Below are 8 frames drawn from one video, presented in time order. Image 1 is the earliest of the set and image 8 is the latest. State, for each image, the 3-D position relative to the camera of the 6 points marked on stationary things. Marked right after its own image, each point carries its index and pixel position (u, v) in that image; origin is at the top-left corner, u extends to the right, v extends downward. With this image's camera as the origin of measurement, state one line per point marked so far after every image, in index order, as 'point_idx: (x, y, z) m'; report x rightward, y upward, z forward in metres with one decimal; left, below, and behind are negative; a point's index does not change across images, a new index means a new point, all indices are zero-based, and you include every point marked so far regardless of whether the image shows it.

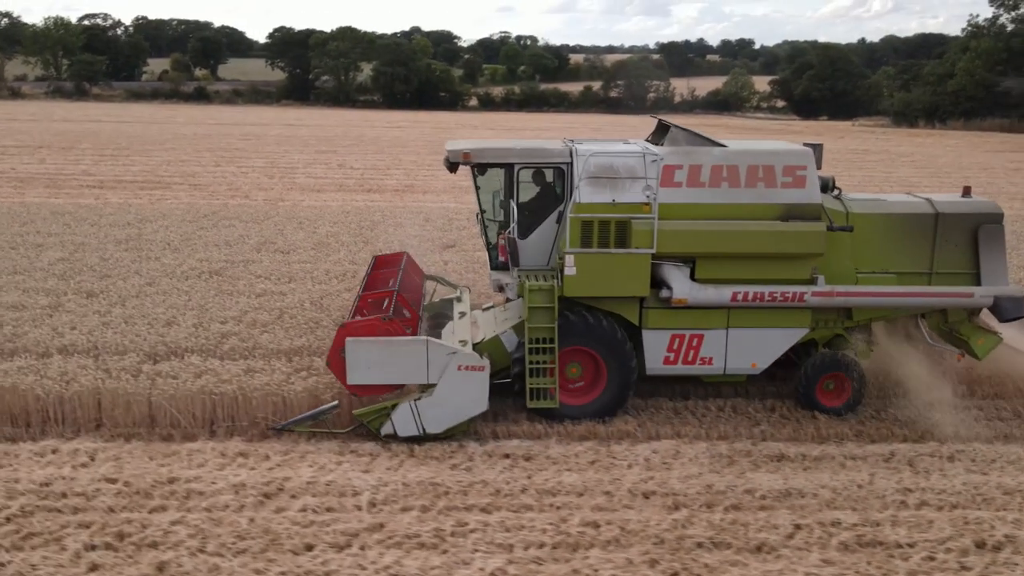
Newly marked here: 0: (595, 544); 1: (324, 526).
0: (+0.5, -1.4, +5.3) m
1: (-1.0, -1.3, +5.4) m
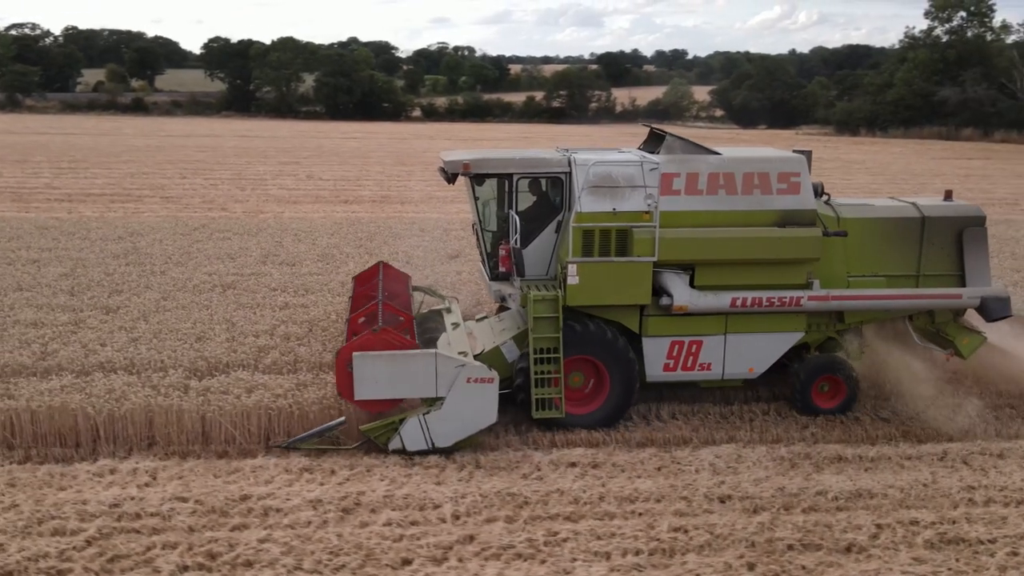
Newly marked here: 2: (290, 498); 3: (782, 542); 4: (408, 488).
0: (+1.0, -1.4, +5.3) m
1: (-0.5, -1.4, +5.4) m
2: (-1.3, -1.2, +5.8) m
3: (+1.5, -1.4, +5.4) m
4: (-0.6, -1.2, +6.0) m
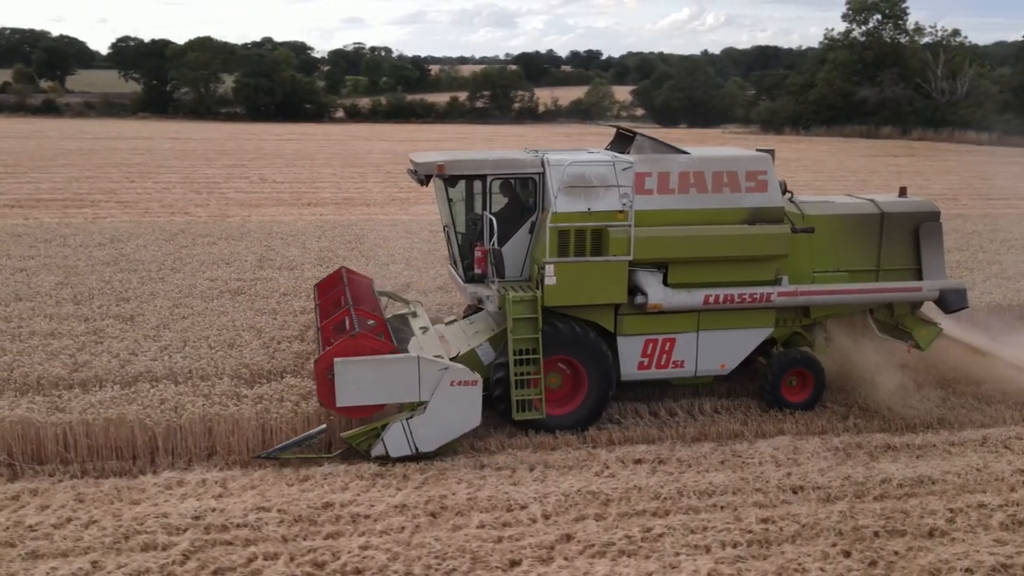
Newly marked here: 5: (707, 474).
0: (+1.5, -1.4, +5.5) m
1: (0.0, -1.4, +5.4) m
2: (-0.8, -1.3, +5.8) m
3: (+2.0, -1.4, +5.6) m
4: (-0.2, -1.2, +6.0) m
5: (+1.3, -1.2, +6.3) m
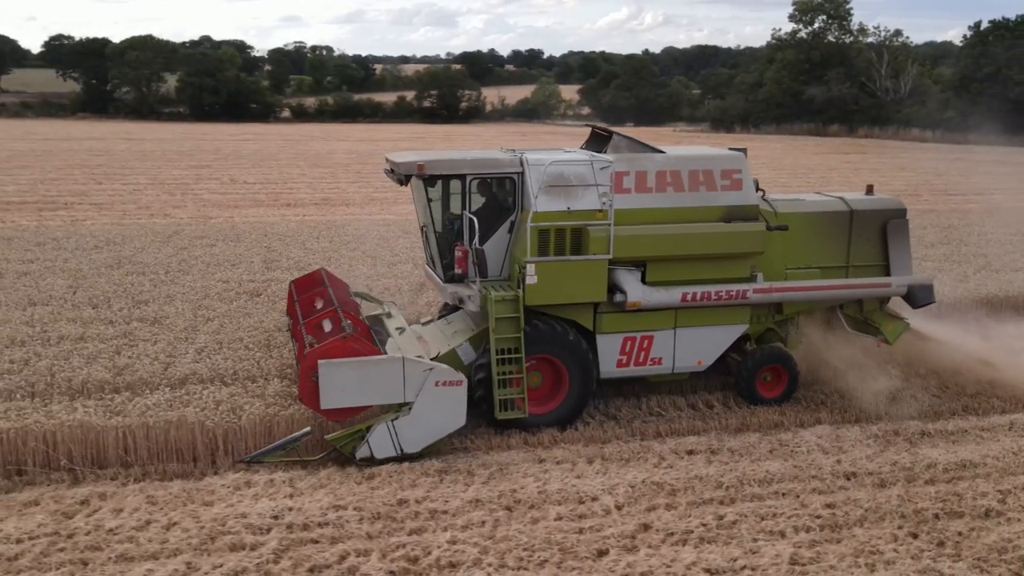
0: (+2.0, -1.4, +5.7) m
1: (+0.5, -1.4, +5.5) m
2: (-0.4, -1.3, +5.9) m
3: (+2.5, -1.3, +5.8) m
4: (+0.3, -1.2, +6.2) m
5: (+1.7, -1.2, +6.5) m
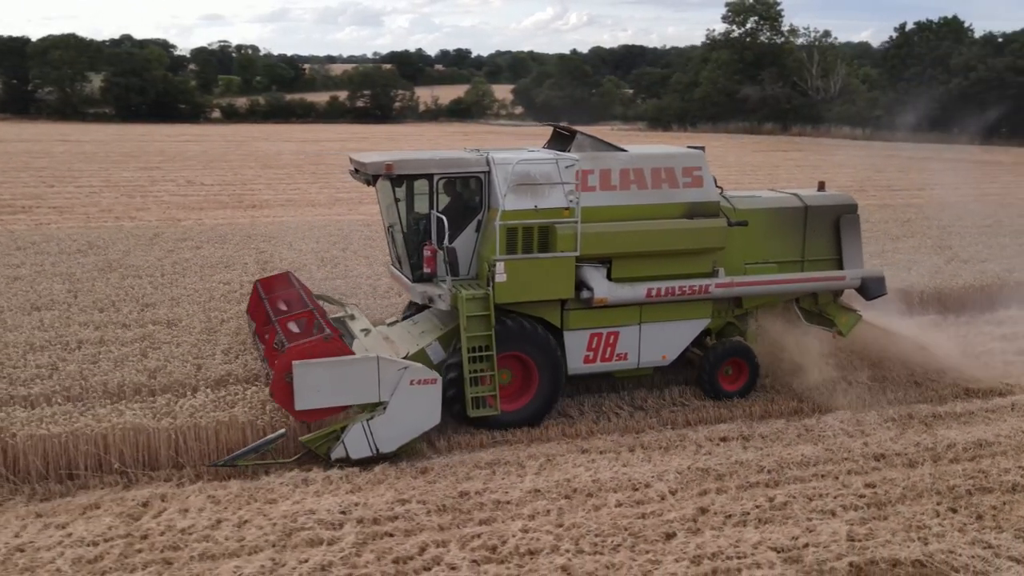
0: (+2.3, -1.3, +6.0) m
1: (+0.9, -1.3, +5.7) m
2: (0.0, -1.2, +6.0) m
3: (+2.8, -1.3, +6.2) m
4: (+0.6, -1.2, +6.4) m
5: (+2.0, -1.1, +6.8) m
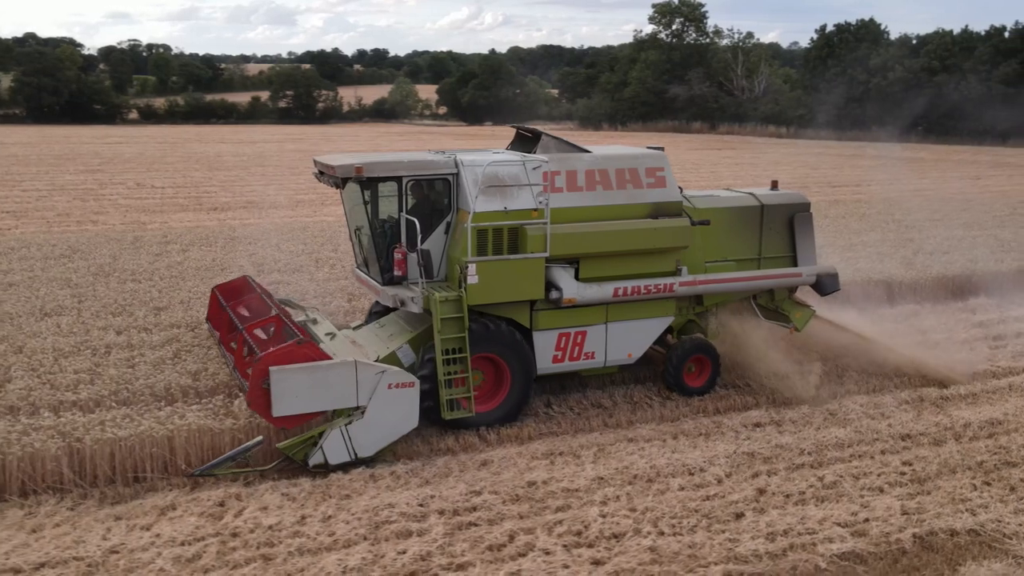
0: (+2.7, -1.2, +6.4) m
1: (+1.3, -1.3, +6.0) m
2: (+0.4, -1.2, +6.2) m
3: (+3.2, -1.2, +6.6) m
4: (+1.0, -1.1, +6.6) m
5: (+2.3, -1.0, +7.2) m
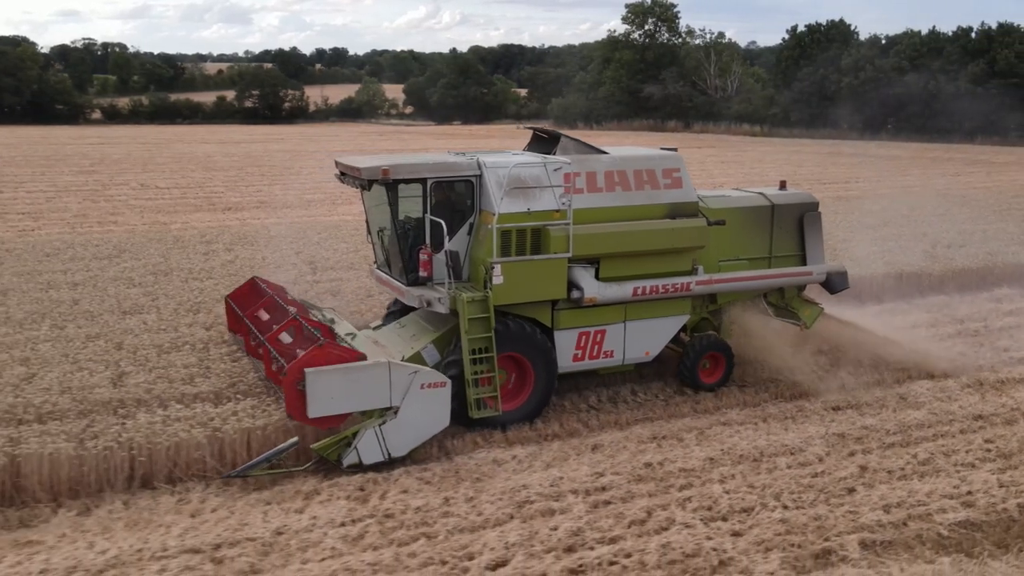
0: (+3.5, -1.1, +6.8) m
1: (+2.1, -1.2, +6.4) m
2: (+1.2, -1.2, +6.6) m
3: (+4.0, -1.1, +7.1) m
4: (+1.7, -1.1, +7.0) m
5: (+3.0, -1.0, +7.6) m
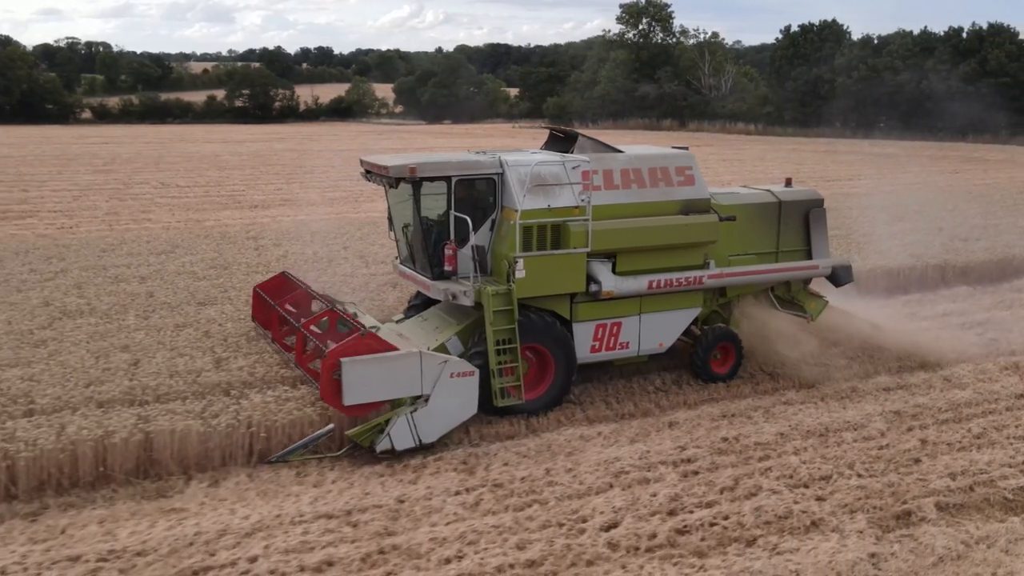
0: (+4.1, -1.0, +7.4) m
1: (+2.7, -1.1, +6.9) m
2: (+1.8, -1.1, +7.1) m
3: (+4.6, -1.0, +7.6) m
4: (+2.3, -1.0, +7.5) m
5: (+3.6, -0.9, +8.1) m
